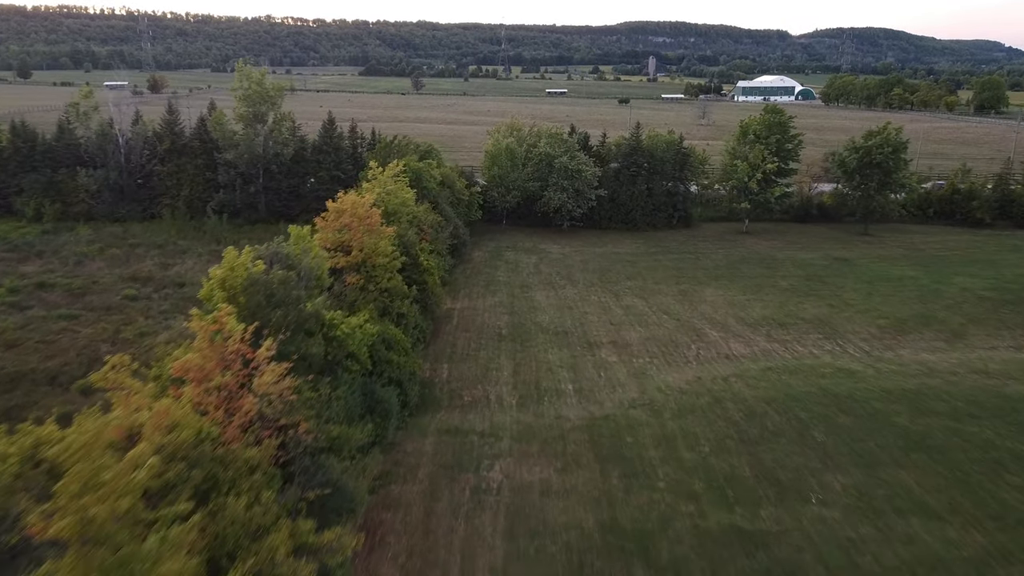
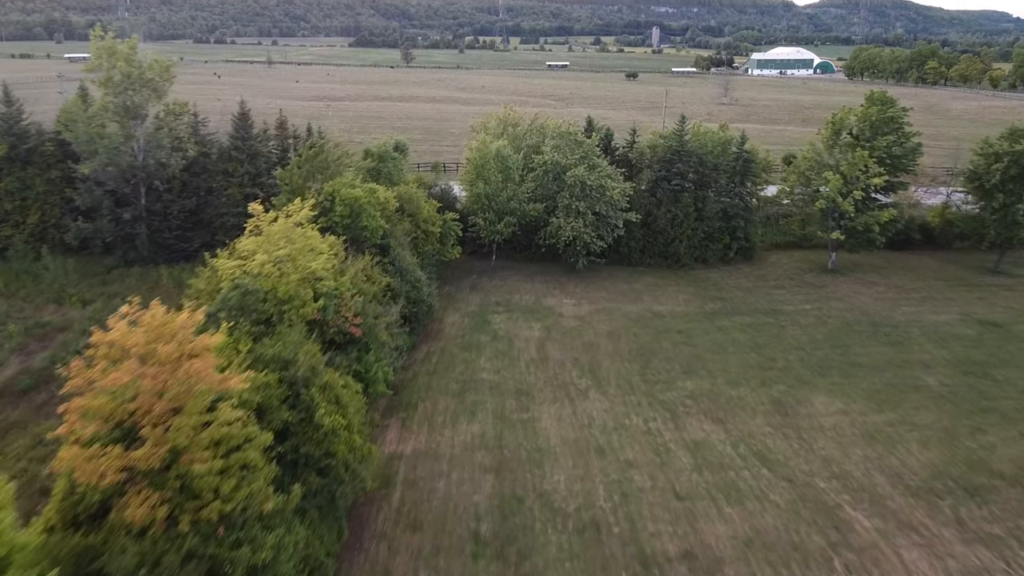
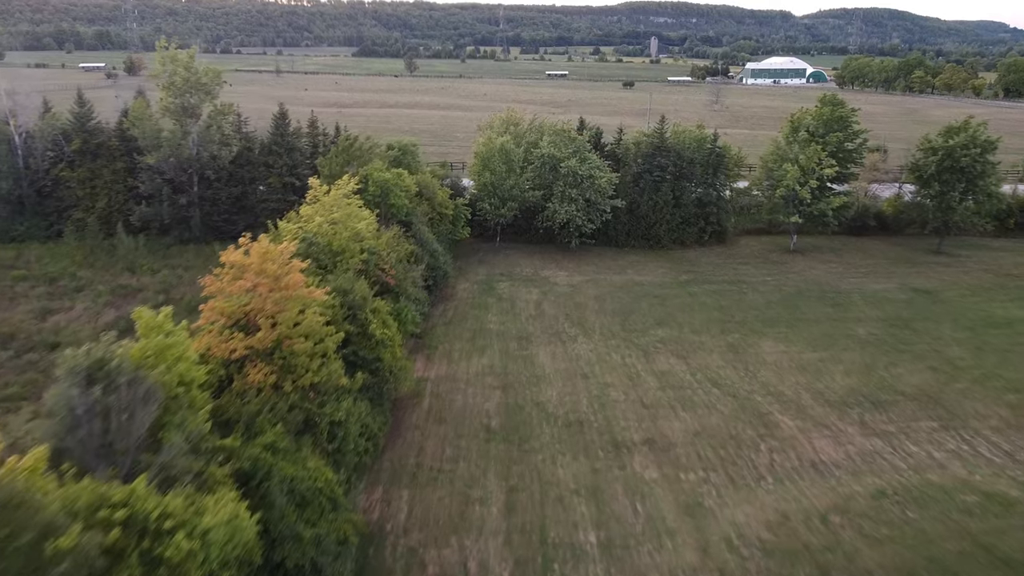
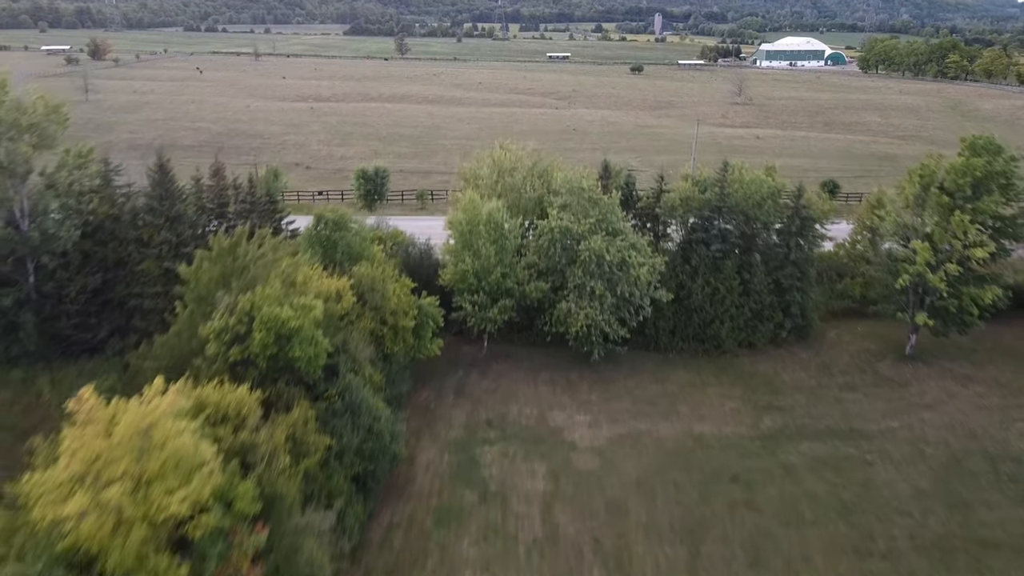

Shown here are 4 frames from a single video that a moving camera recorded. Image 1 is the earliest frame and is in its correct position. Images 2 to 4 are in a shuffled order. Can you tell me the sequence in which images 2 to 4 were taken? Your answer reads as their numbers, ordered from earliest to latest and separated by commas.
3, 2, 4
